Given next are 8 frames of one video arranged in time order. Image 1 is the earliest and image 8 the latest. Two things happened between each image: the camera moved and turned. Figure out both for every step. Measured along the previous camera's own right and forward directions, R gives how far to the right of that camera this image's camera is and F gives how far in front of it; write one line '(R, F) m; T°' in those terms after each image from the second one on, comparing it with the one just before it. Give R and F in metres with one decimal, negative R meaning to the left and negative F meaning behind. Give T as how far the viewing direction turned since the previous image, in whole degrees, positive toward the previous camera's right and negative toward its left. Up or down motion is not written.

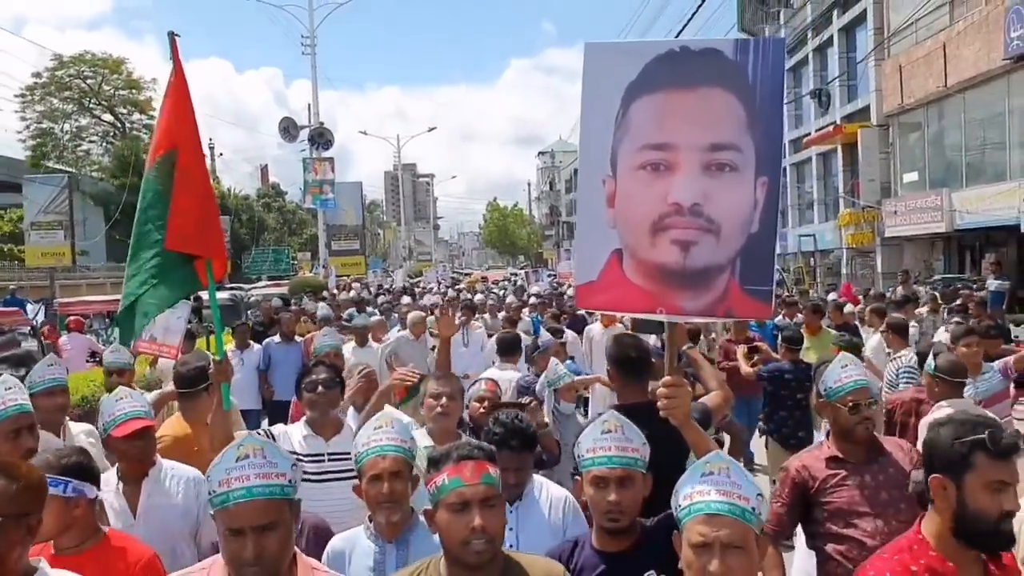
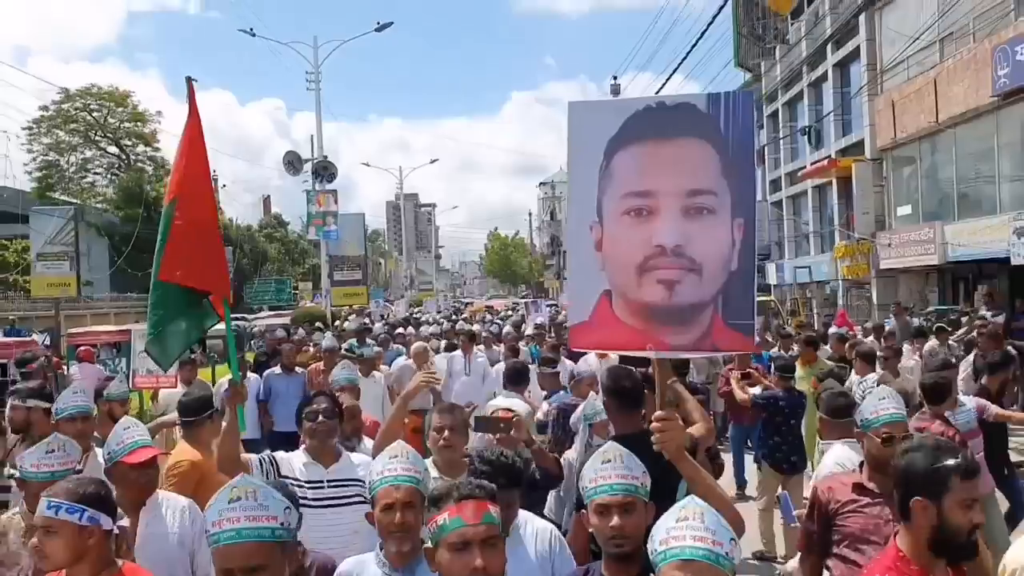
(0.0, -0.3) m; 0°
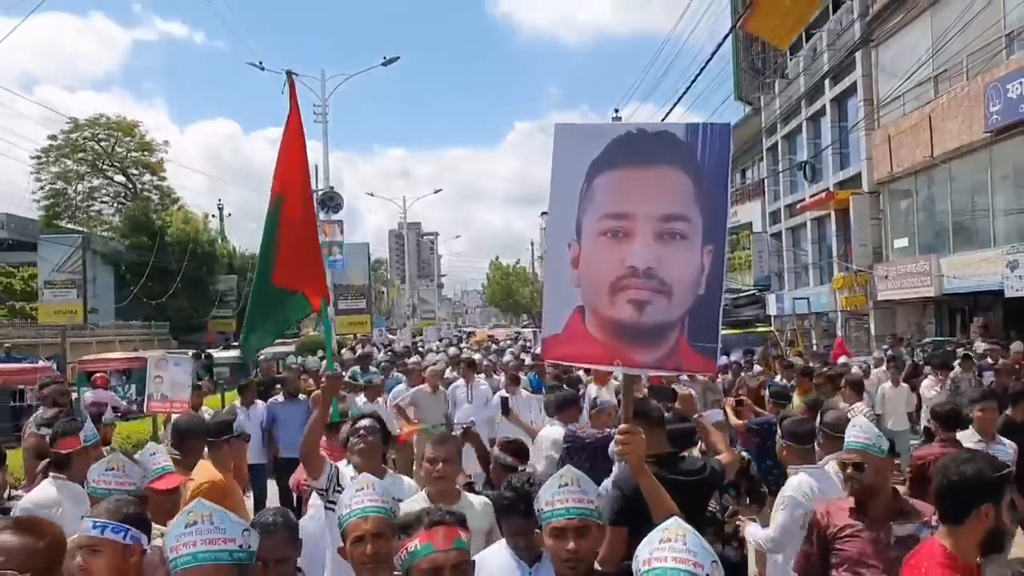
(0.0, -0.3) m; 0°
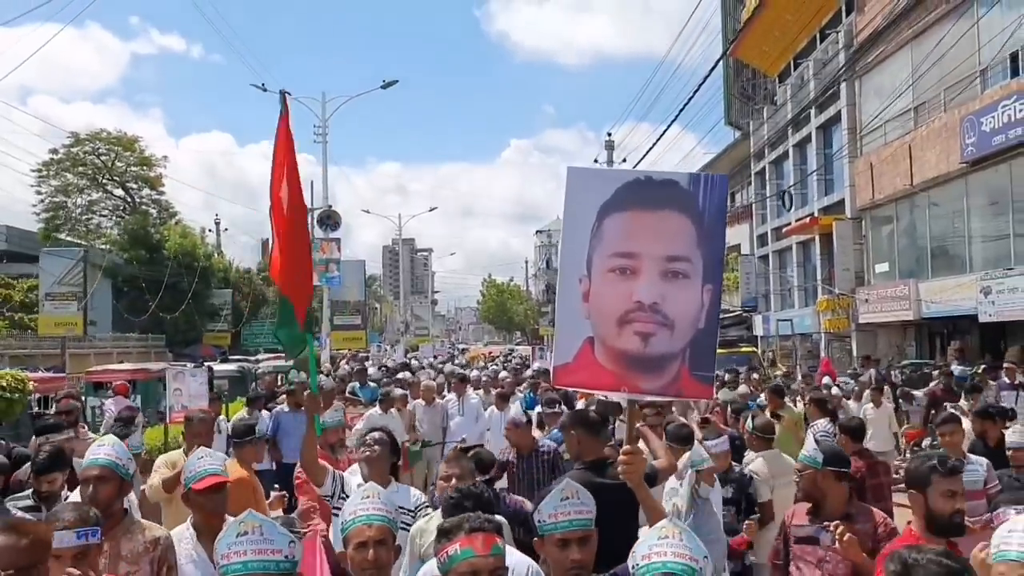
(0.0, -0.6) m; 0°
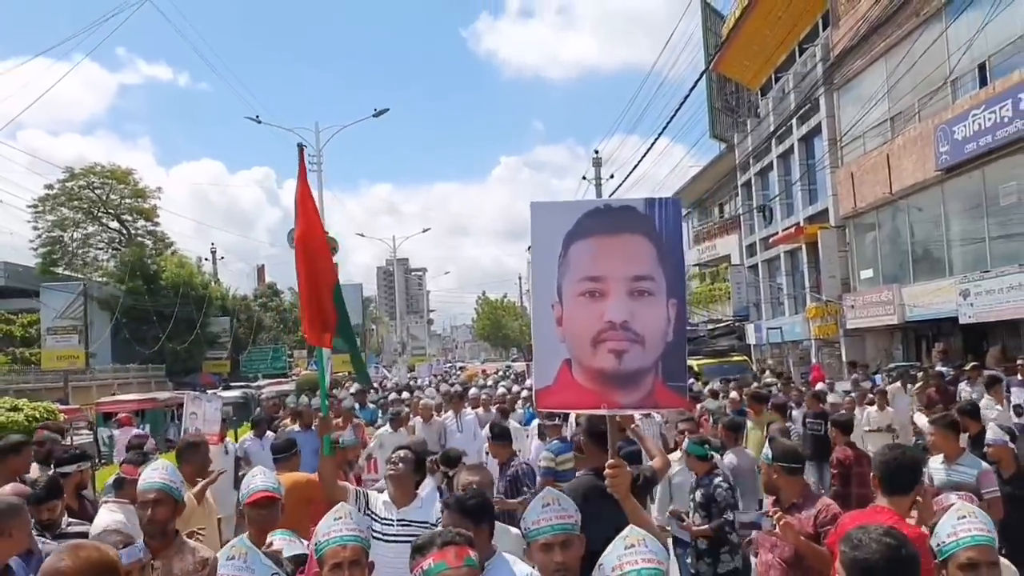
(0.0, -0.5) m; 0°
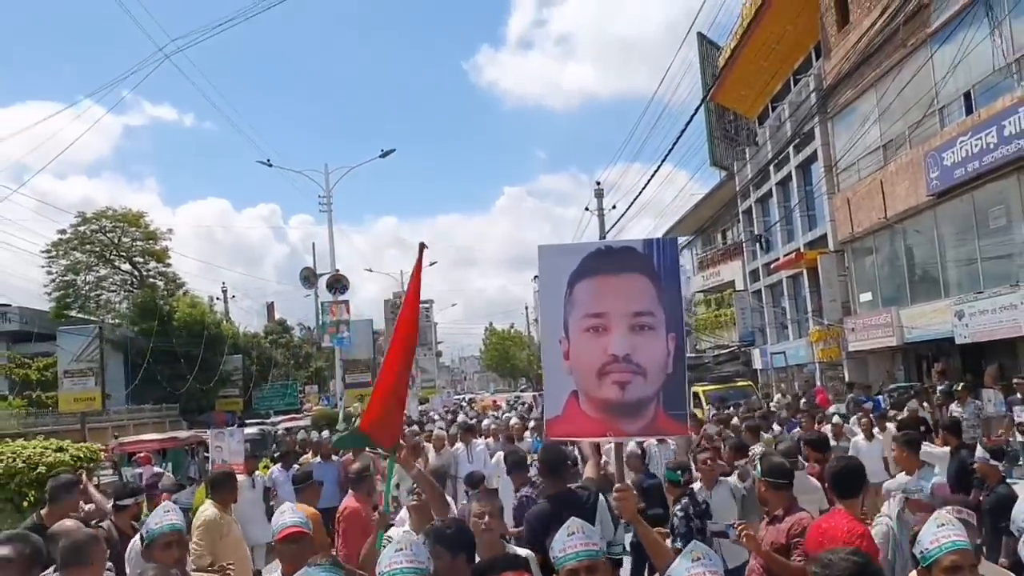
(0.0, -0.5) m; 0°
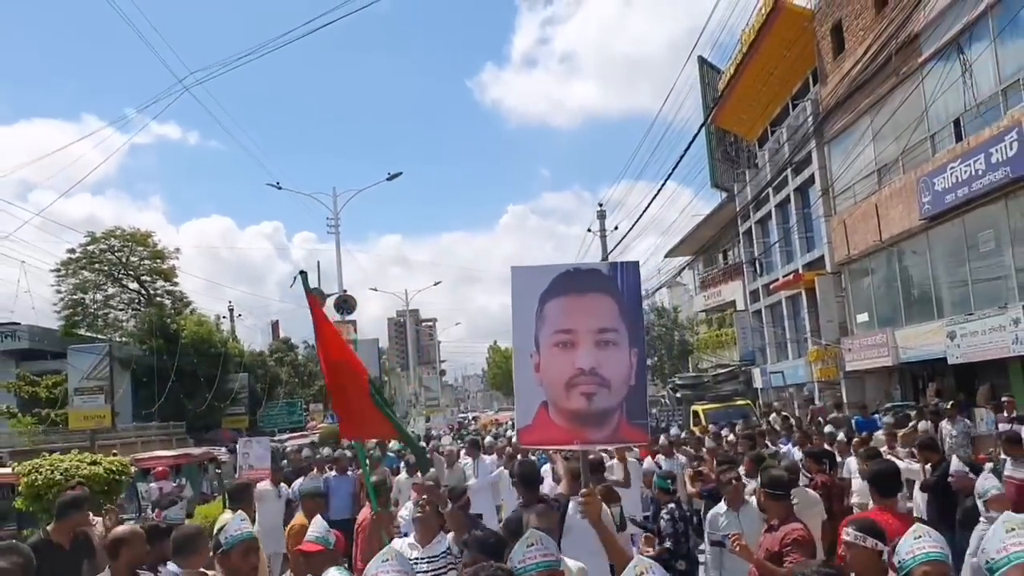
(0.0, -0.5) m; 0°
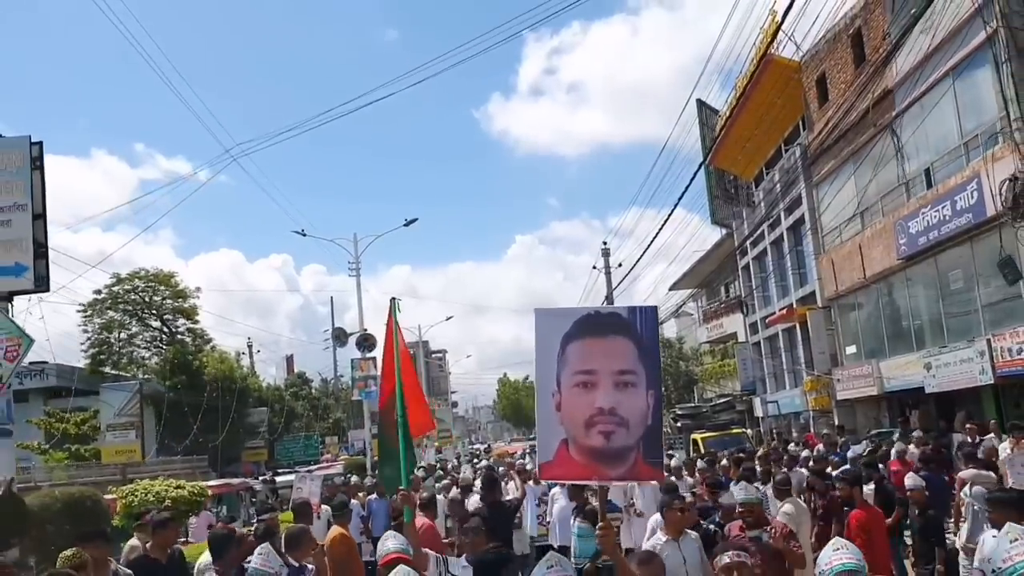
(0.0, -1.5) m; -1°
